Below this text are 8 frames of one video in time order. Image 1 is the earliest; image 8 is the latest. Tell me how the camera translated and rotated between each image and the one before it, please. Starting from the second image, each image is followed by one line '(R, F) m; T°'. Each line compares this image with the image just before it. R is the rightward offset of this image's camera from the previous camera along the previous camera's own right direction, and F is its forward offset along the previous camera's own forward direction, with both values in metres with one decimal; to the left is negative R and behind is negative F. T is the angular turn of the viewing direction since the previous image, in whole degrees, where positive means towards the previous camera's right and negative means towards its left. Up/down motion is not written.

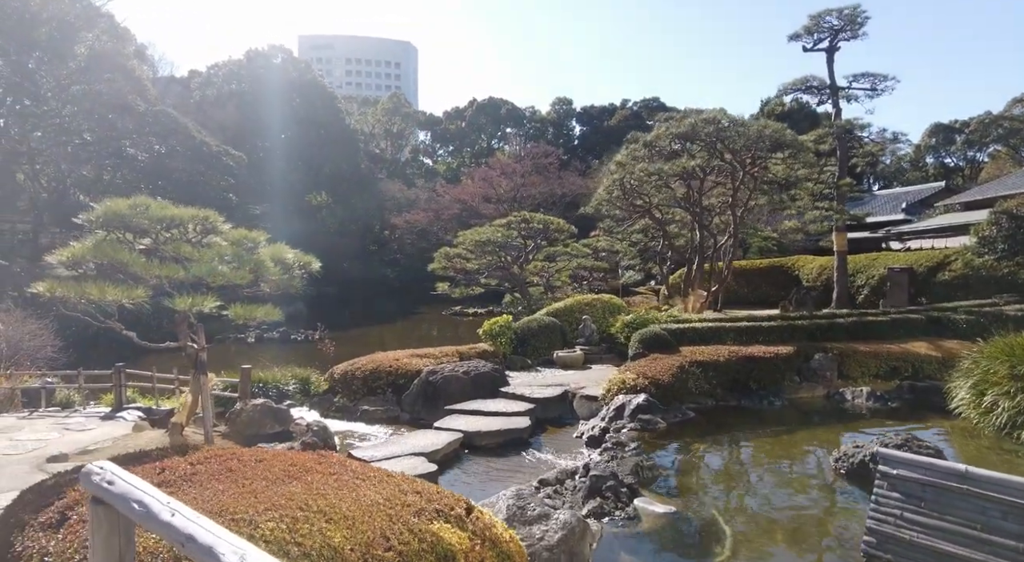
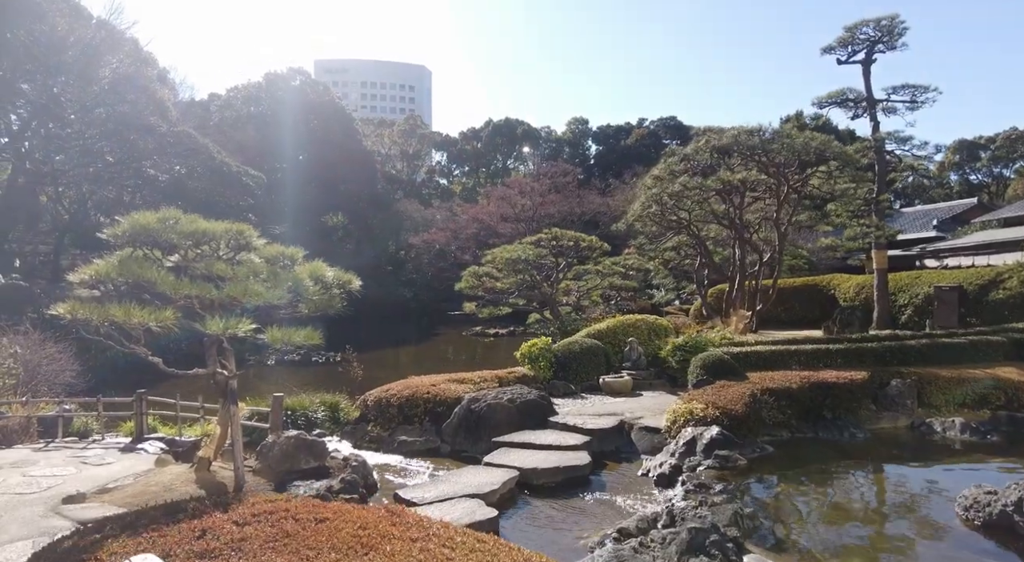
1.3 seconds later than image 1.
(-0.5, +0.7) m; -1°
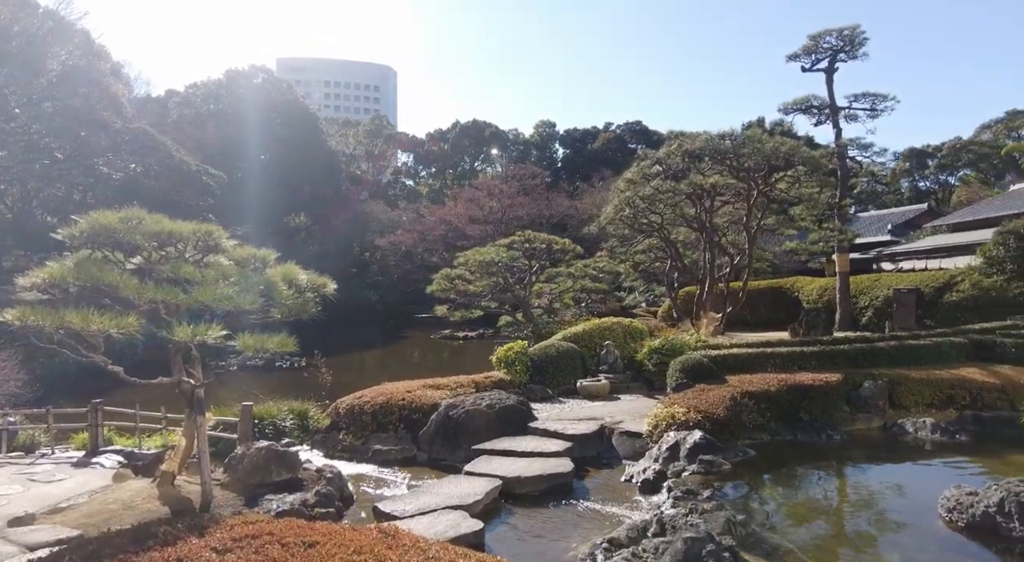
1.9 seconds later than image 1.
(-0.2, +0.2) m; +3°
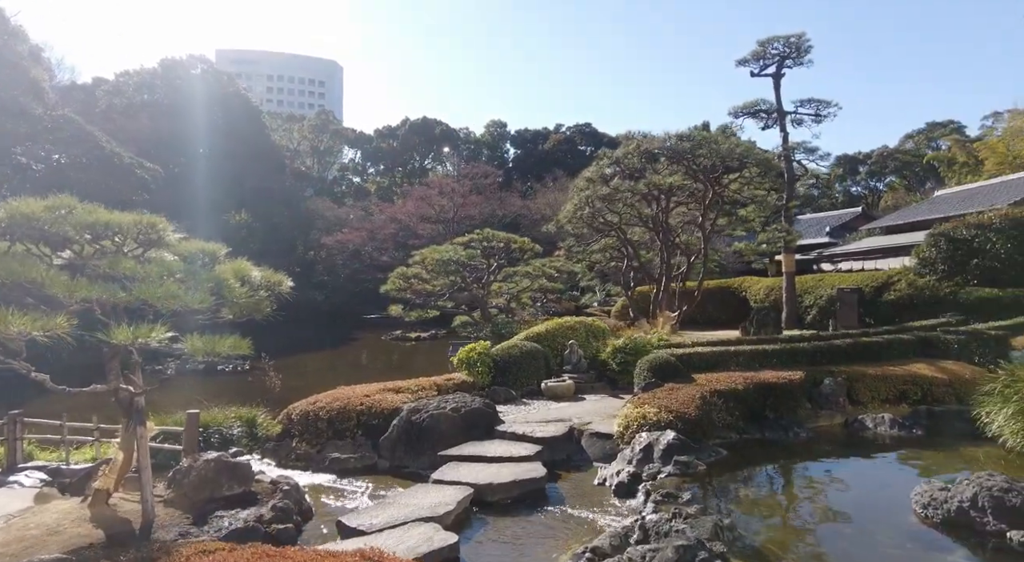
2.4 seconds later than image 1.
(-0.2, +0.4) m; +5°
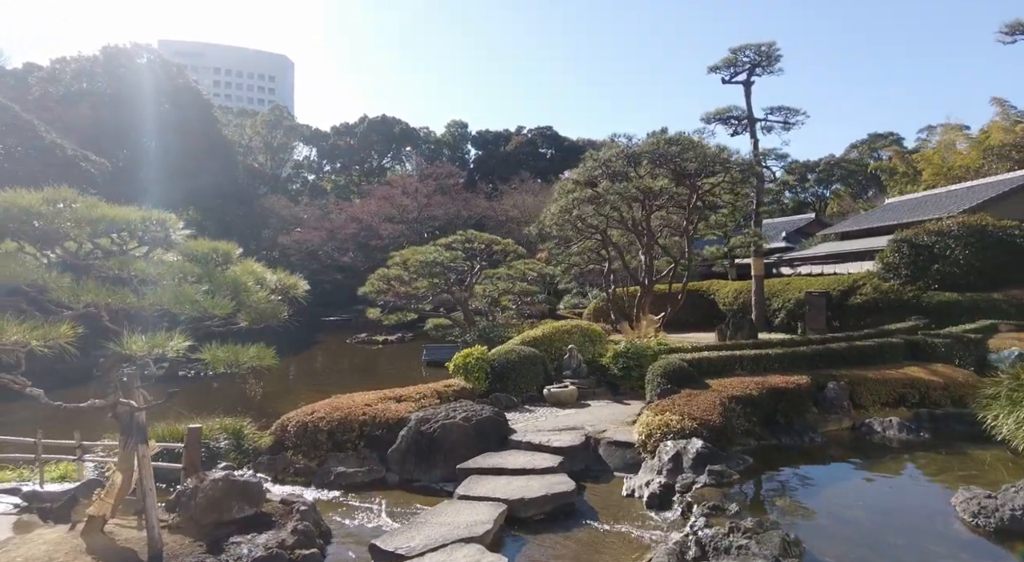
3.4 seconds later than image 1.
(-0.8, +0.4) m; +4°
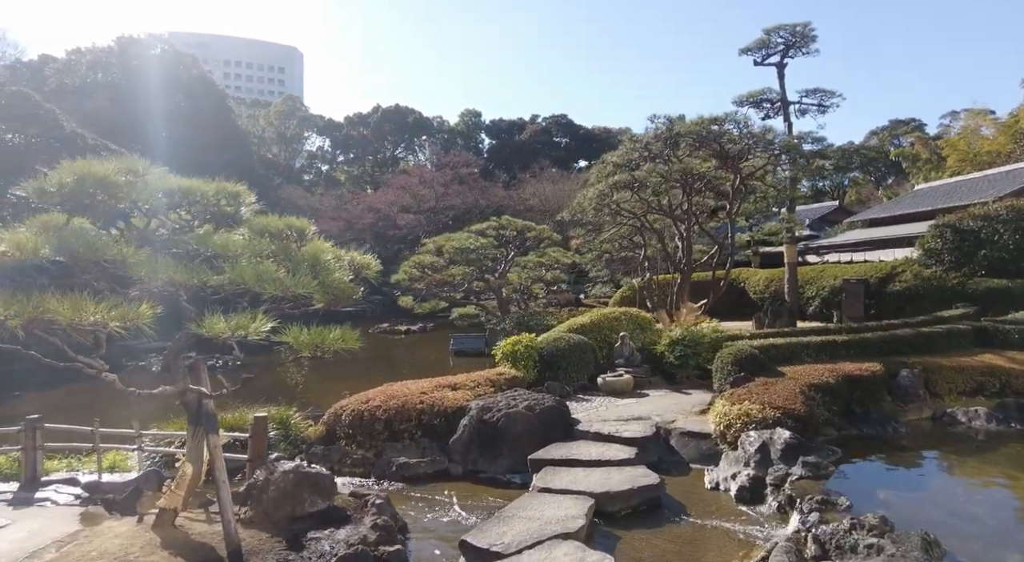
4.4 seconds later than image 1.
(-0.7, +0.4) m; -1°
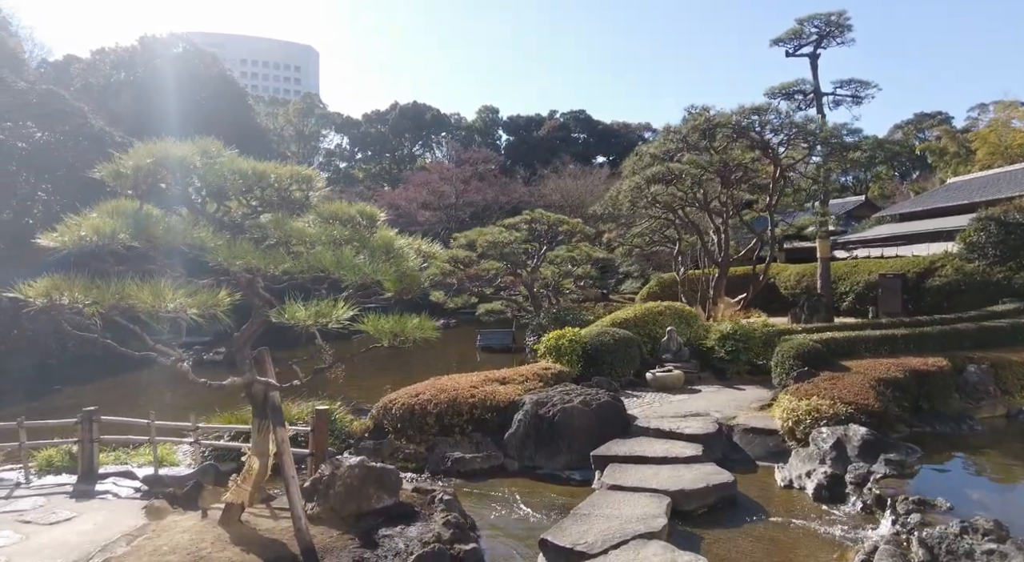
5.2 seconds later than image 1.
(-0.5, +0.2) m; -1°
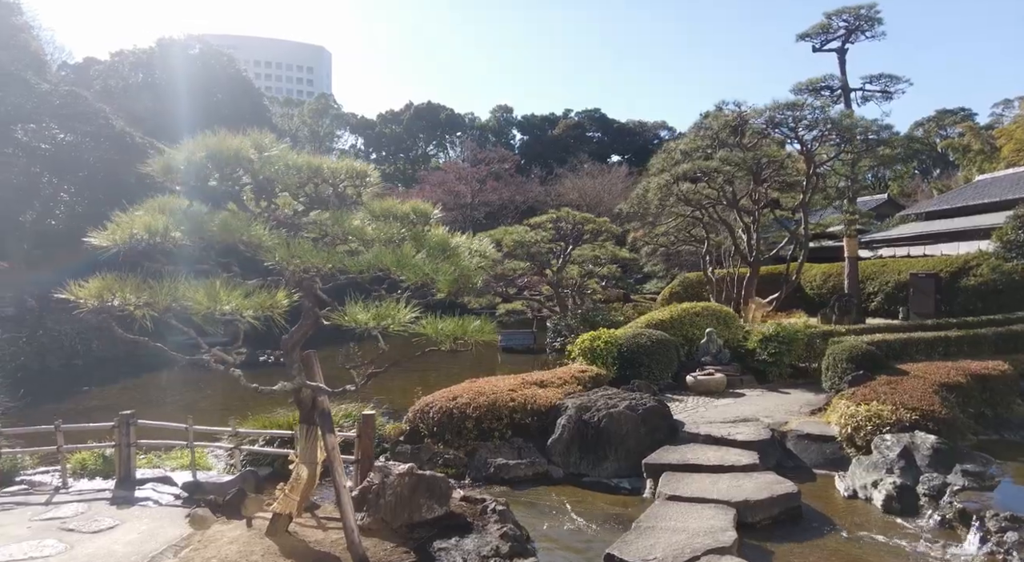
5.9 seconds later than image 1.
(-0.4, +0.3) m; -1°
